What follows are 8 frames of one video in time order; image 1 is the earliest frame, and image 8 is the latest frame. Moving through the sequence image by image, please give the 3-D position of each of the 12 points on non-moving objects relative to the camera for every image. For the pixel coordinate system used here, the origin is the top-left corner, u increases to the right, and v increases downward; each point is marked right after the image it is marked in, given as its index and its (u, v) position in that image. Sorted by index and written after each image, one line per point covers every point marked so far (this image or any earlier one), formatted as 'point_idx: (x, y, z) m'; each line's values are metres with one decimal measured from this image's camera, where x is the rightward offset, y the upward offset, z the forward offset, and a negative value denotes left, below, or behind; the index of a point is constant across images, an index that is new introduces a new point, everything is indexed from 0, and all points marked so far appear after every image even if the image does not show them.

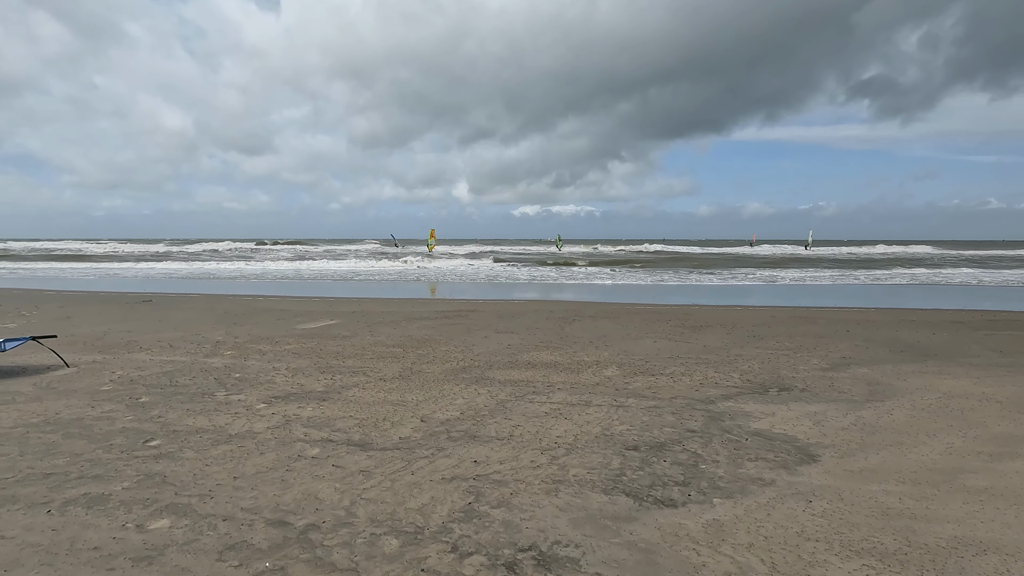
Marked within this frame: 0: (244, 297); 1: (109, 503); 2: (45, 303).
0: (-8.3, -0.3, +16.7) m
1: (-2.5, -1.3, +3.3) m
2: (-12.6, -0.4, +14.4) m
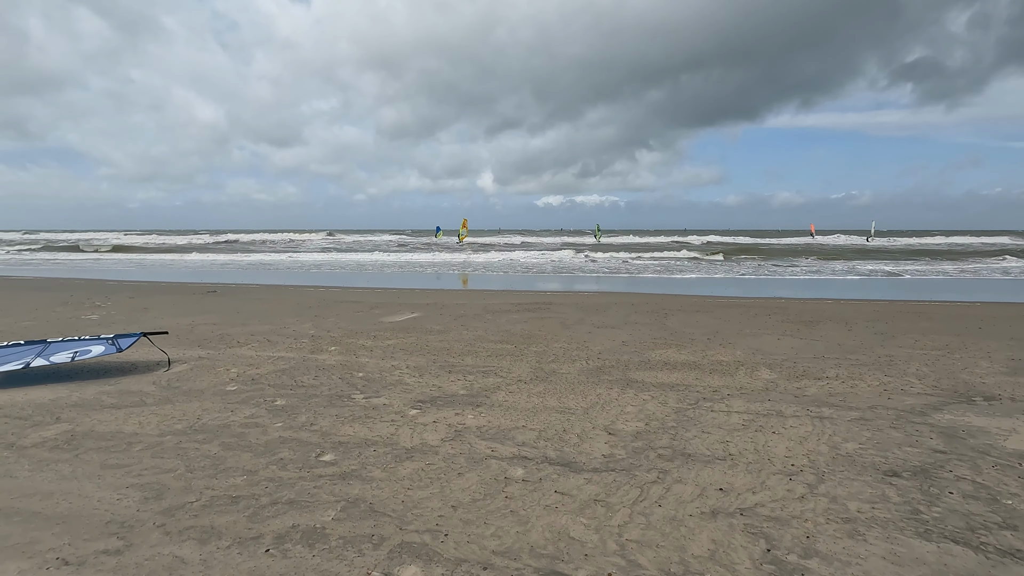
0: (-6.2, 0.0, +16.3) m
1: (-0.9, -1.3, +2.7) m
2: (-10.6, -0.2, +14.3) m
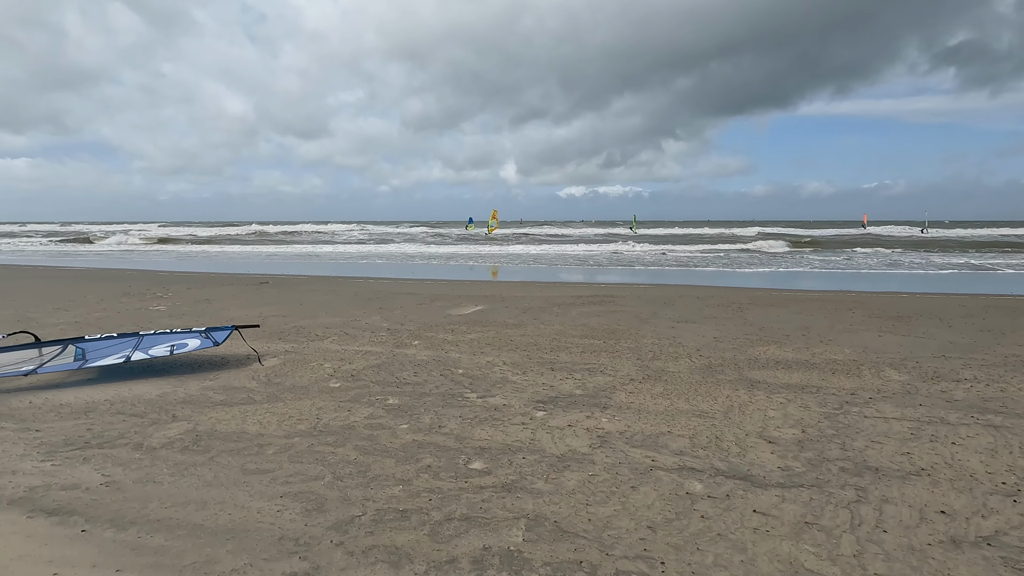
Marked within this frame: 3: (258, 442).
0: (-4.6, +0.3, +16.2) m
1: (+0.1, -1.3, +2.4) m
2: (-9.1, +0.1, +14.3) m
3: (-1.8, -1.1, +3.8) m
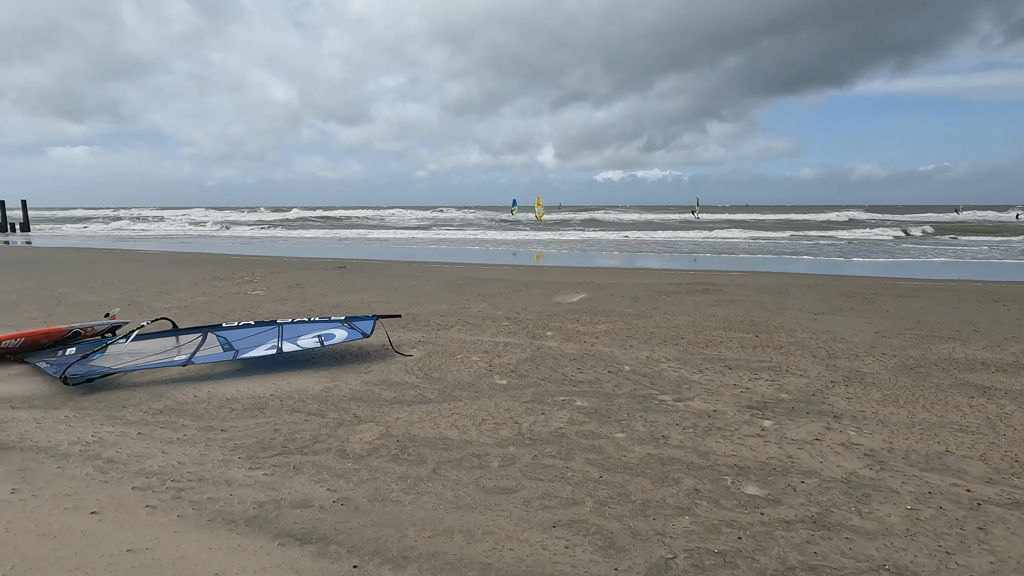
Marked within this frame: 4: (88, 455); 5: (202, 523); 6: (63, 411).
0: (-2.2, +0.7, +15.9) m
1: (+1.6, -1.2, +1.8) m
2: (-6.8, +0.5, +14.3) m
3: (-0.2, -1.0, +3.3) m
4: (-2.6, -1.0, +3.3) m
5: (-1.5, -1.1, +2.6) m
6: (-3.4, -0.9, +4.0) m
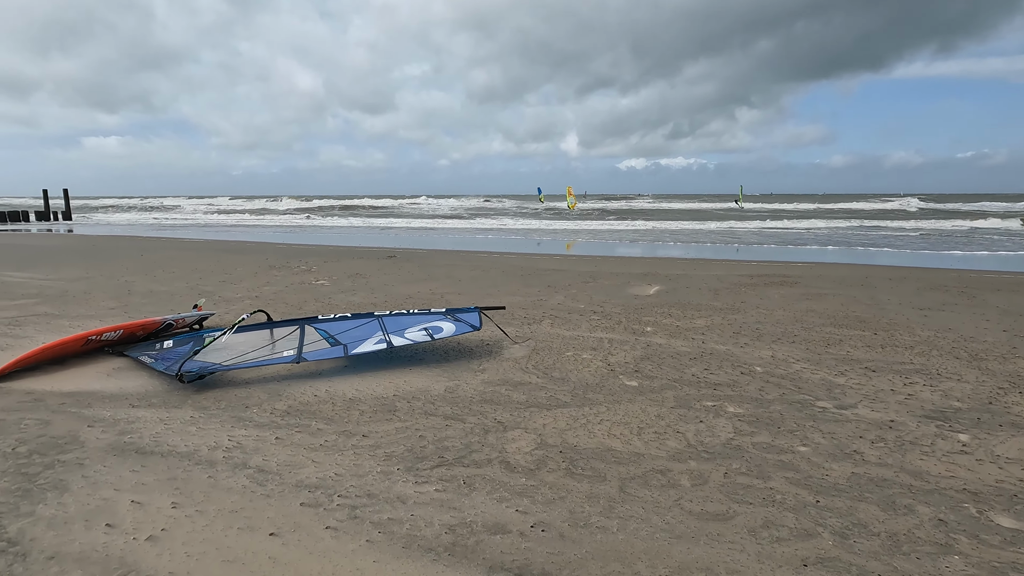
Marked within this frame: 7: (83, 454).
0: (-0.7, +1.0, +15.6) m
1: (+2.5, -1.3, +1.4) m
2: (-5.4, +0.8, +14.2) m
3: (+0.8, -1.0, +3.0) m
4: (-1.6, -1.0, +3.0) m
5: (-0.5, -1.1, +2.3) m
6: (-2.3, -0.9, +3.8) m
7: (-2.5, -1.0, +3.1) m
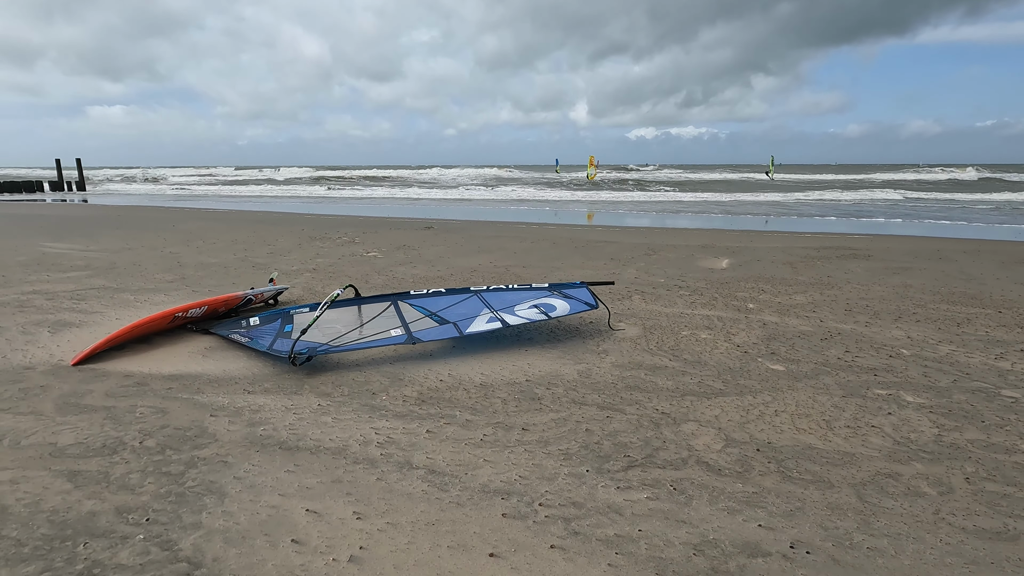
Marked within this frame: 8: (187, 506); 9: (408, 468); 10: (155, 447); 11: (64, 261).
0: (+0.4, +1.8, +15.1) m
1: (+3.5, -1.2, +1.0) m
2: (-4.2, +1.5, +13.7) m
3: (+1.8, -0.9, +2.6) m
4: (-0.6, -0.9, +2.6) m
5: (+0.5, -1.0, +1.9) m
6: (-1.3, -0.7, +3.4) m
7: (-1.5, -0.8, +2.7) m
8: (-1.4, -0.9, +2.3) m
9: (-0.5, -0.9, +2.6) m
10: (-1.9, -0.8, +2.8) m
11: (-7.4, +0.4, +8.8) m
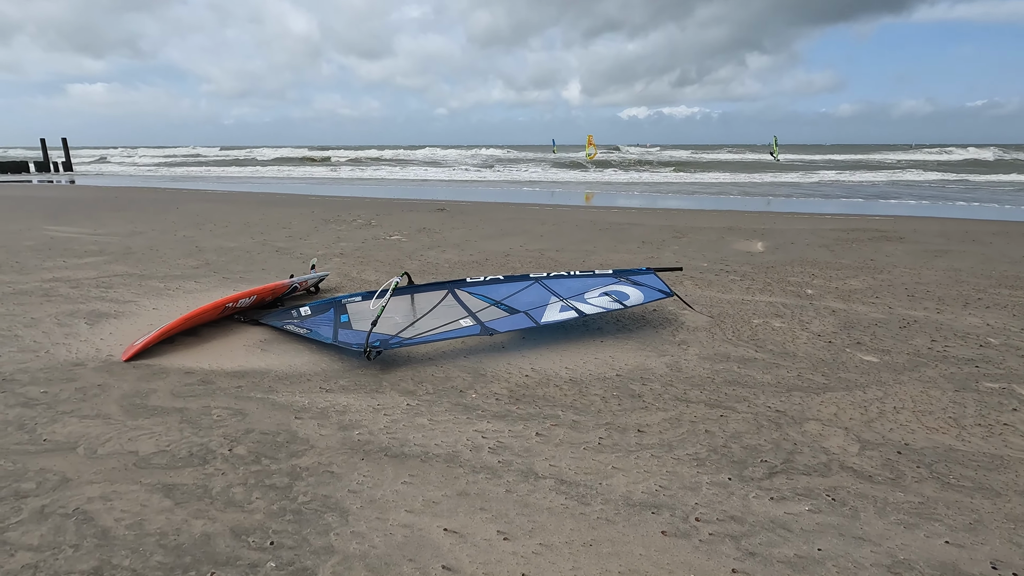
0: (+0.8, +2.3, +14.8) m
1: (+4.2, -1.2, +0.9) m
2: (-3.8, +1.9, +13.4) m
3: (+2.4, -0.9, +2.4) m
4: (0.0, -0.8, +2.4) m
5: (+1.1, -1.0, +1.7) m
6: (-0.7, -0.6, +3.2) m
7: (-0.9, -0.8, +2.5) m
8: (-0.8, -0.9, +2.1) m
9: (+0.1, -0.8, +2.4) m
10: (-1.3, -0.8, +2.5) m
11: (-6.9, +0.7, +8.4) m
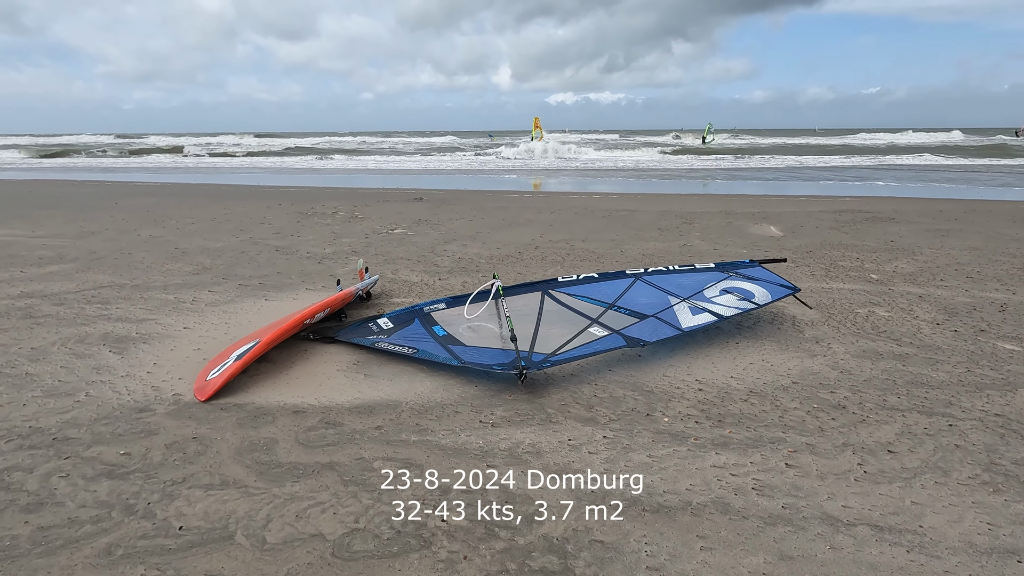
0: (+0.3, +2.6, +14.3) m
1: (+5.4, -1.2, +1.0) m
2: (-4.1, +2.0, +12.3) m
3: (+3.5, -0.8, +2.3) m
4: (+1.2, -0.9, +2.0) m
5: (+2.3, -1.0, +1.4) m
6: (+0.3, -0.7, +2.7) m
7: (+0.2, -0.9, +2.0) m
8: (+0.4, -1.0, +1.6) m
9: (+1.2, -0.9, +2.0) m
10: (-0.1, -0.9, +2.0) m
11: (-6.5, +0.5, +7.1) m
